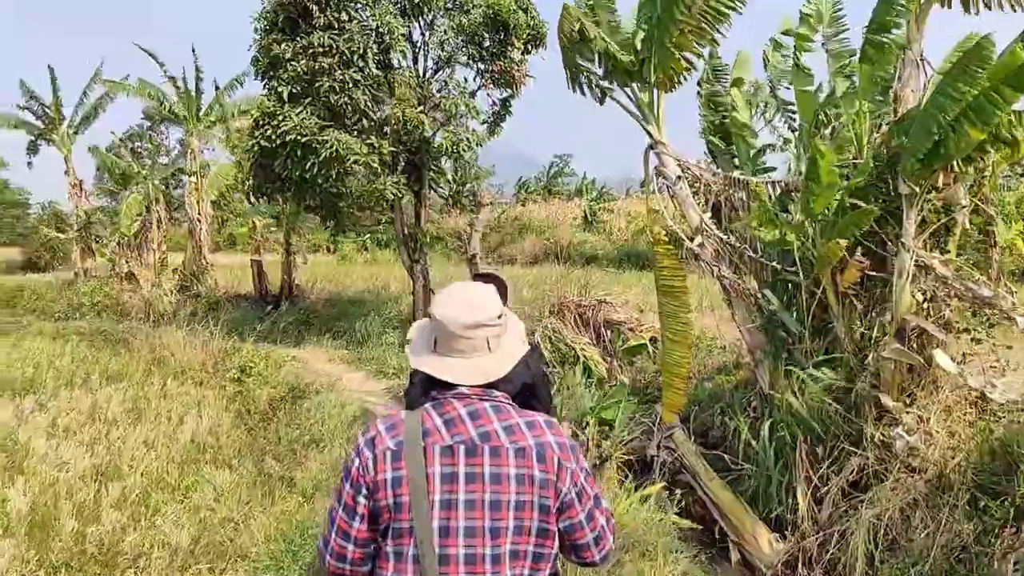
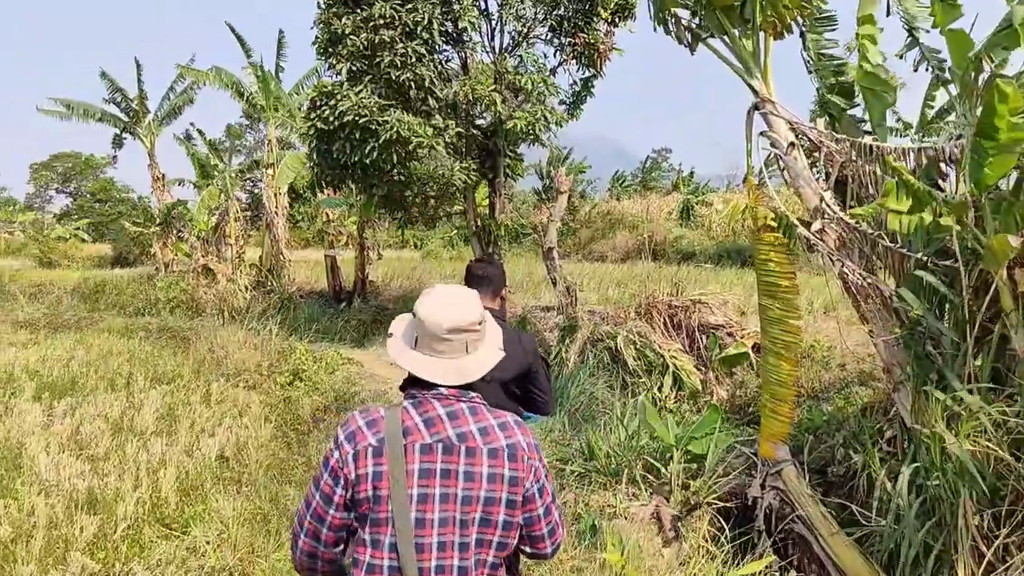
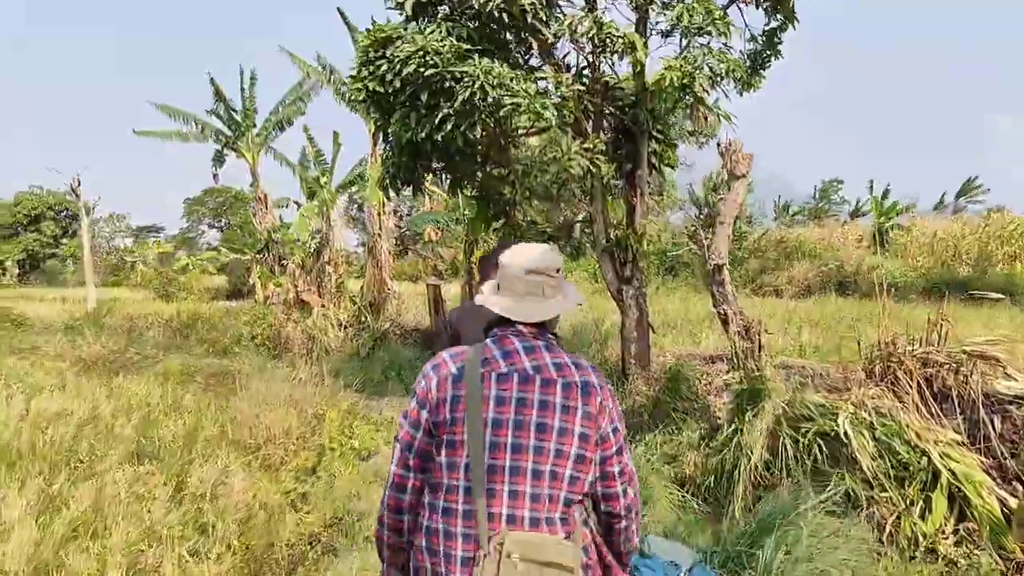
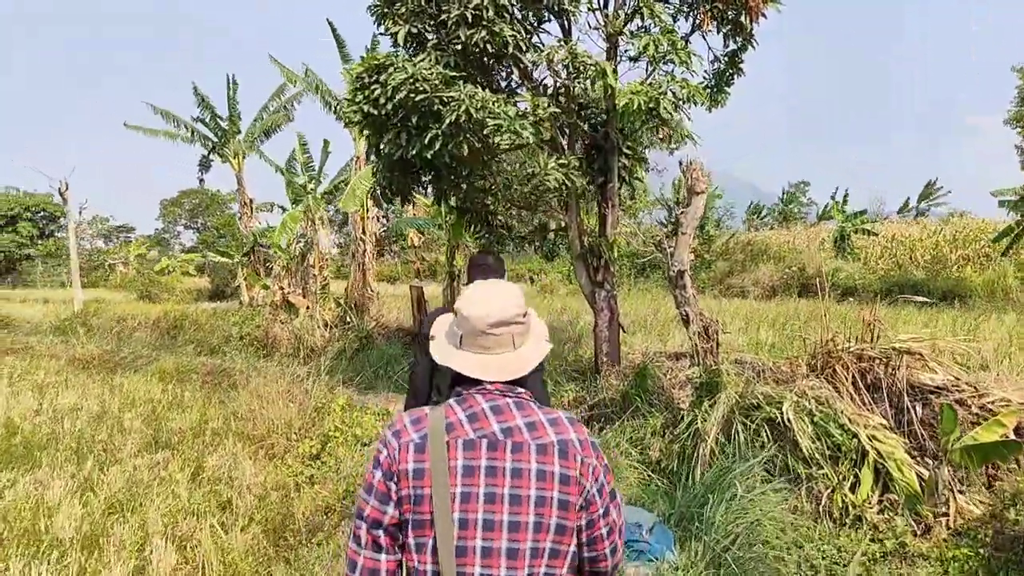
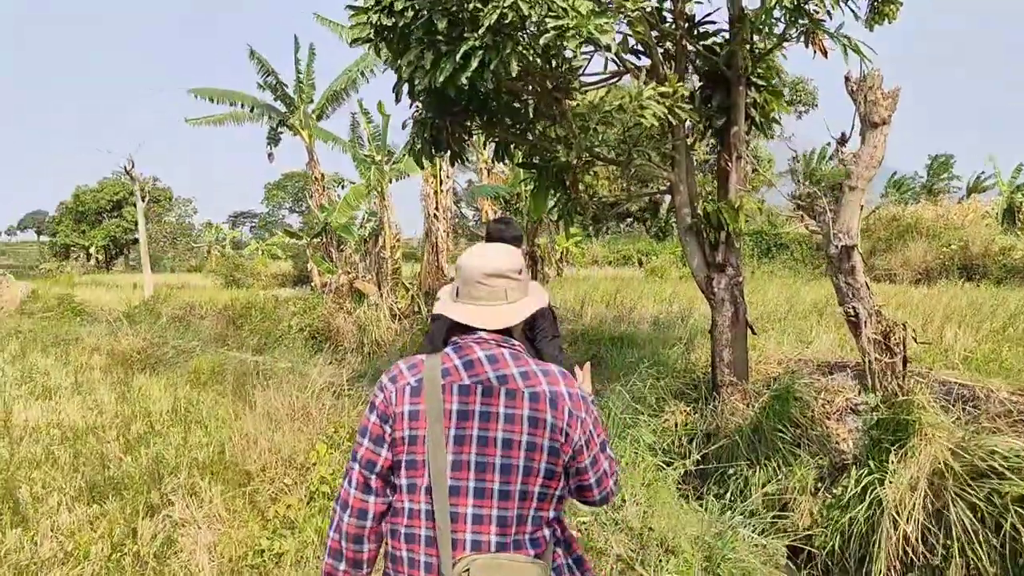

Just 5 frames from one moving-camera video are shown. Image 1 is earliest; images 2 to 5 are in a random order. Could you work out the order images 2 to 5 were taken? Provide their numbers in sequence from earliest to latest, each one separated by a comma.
2, 4, 3, 5
